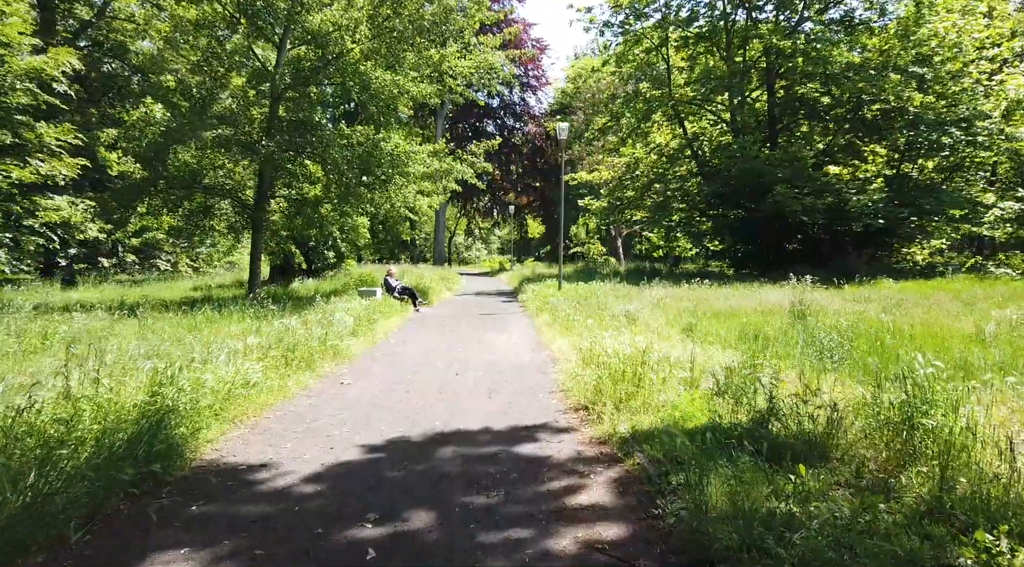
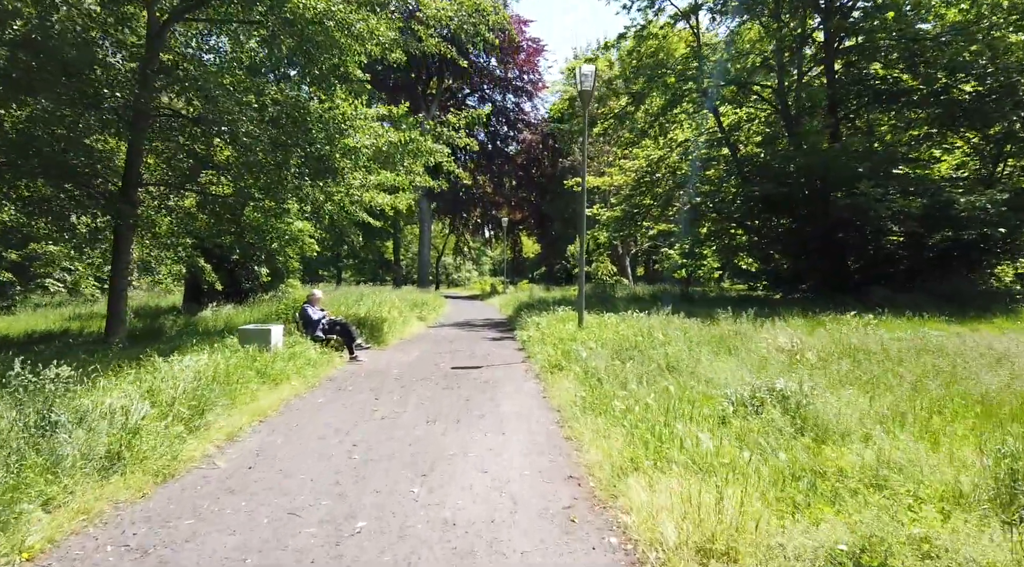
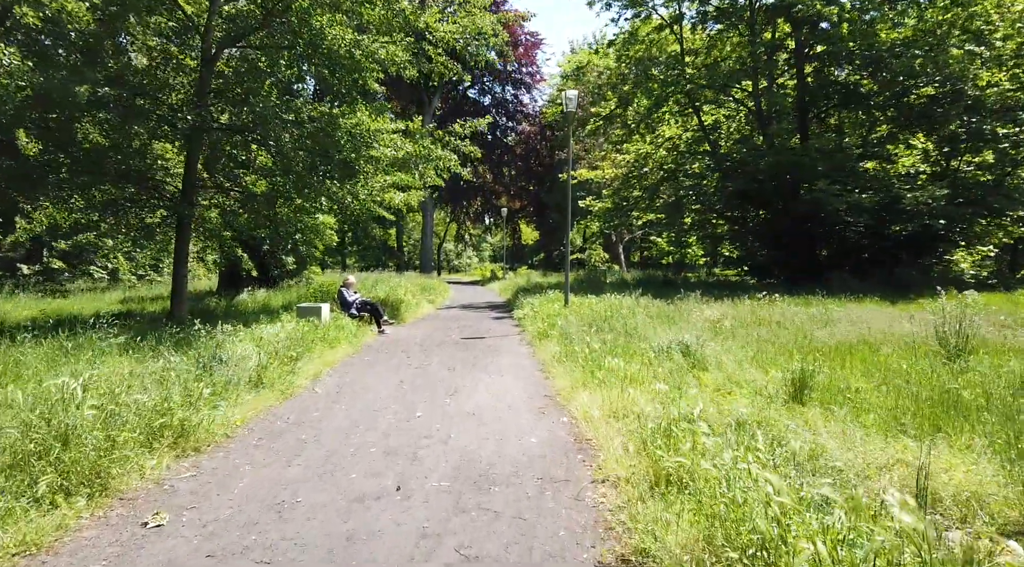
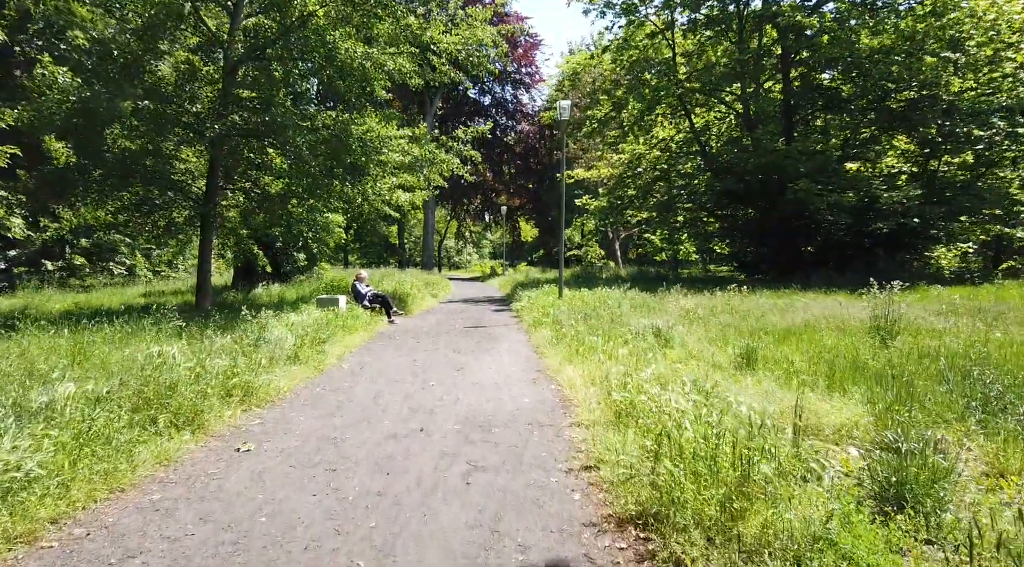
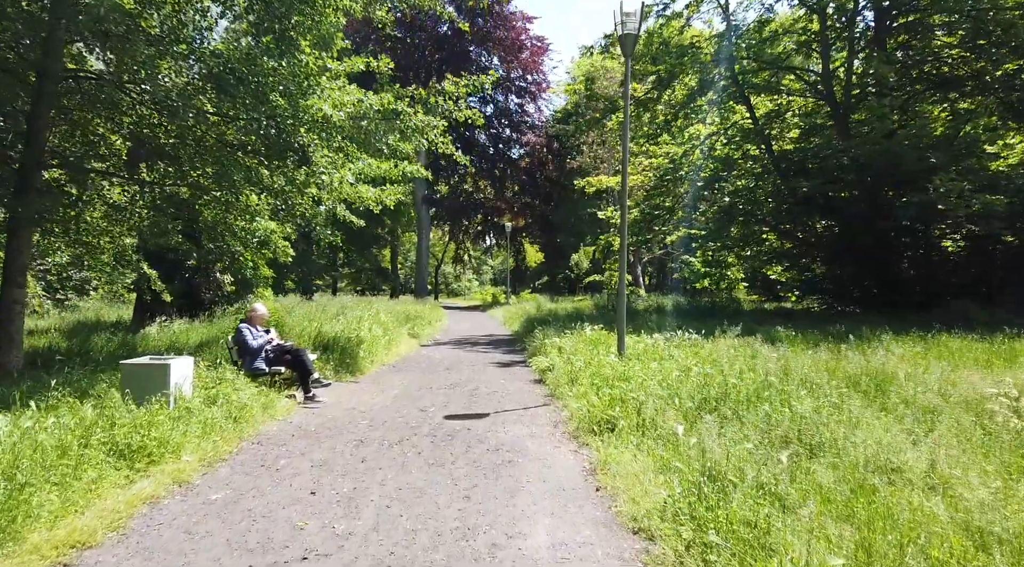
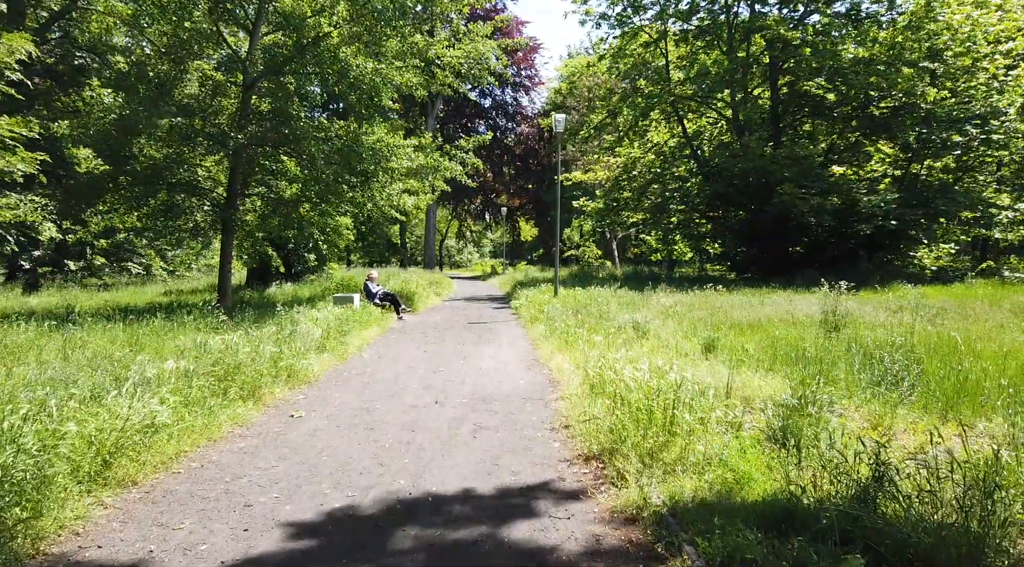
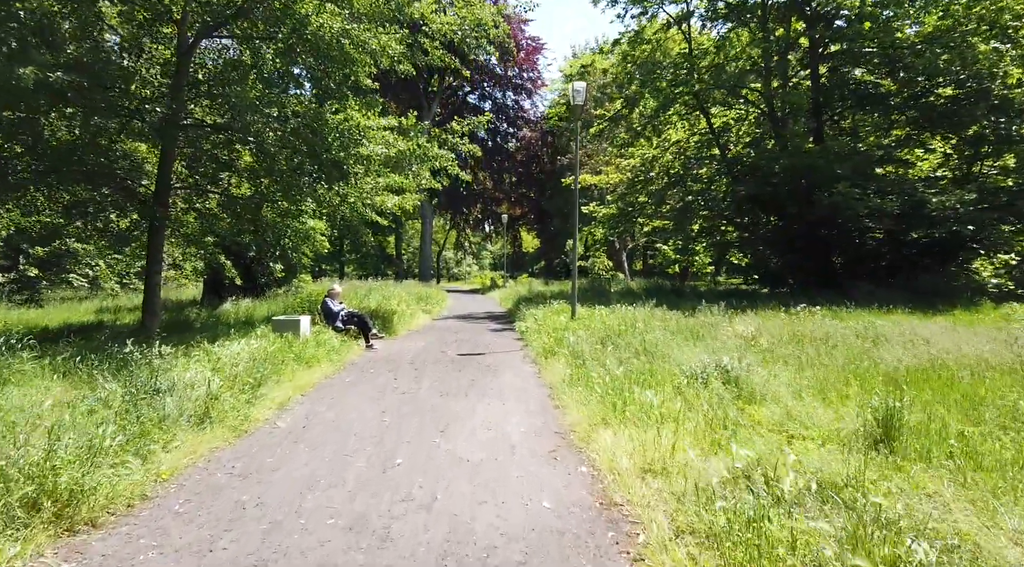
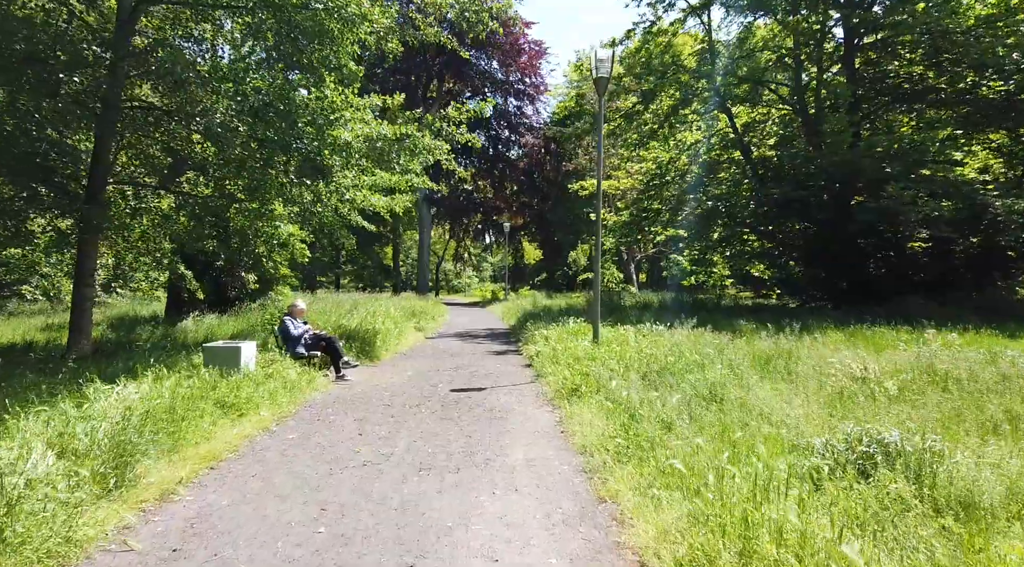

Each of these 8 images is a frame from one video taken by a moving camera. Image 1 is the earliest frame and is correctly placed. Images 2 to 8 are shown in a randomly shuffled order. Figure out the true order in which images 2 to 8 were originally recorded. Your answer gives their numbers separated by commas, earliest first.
6, 4, 3, 7, 2, 8, 5
